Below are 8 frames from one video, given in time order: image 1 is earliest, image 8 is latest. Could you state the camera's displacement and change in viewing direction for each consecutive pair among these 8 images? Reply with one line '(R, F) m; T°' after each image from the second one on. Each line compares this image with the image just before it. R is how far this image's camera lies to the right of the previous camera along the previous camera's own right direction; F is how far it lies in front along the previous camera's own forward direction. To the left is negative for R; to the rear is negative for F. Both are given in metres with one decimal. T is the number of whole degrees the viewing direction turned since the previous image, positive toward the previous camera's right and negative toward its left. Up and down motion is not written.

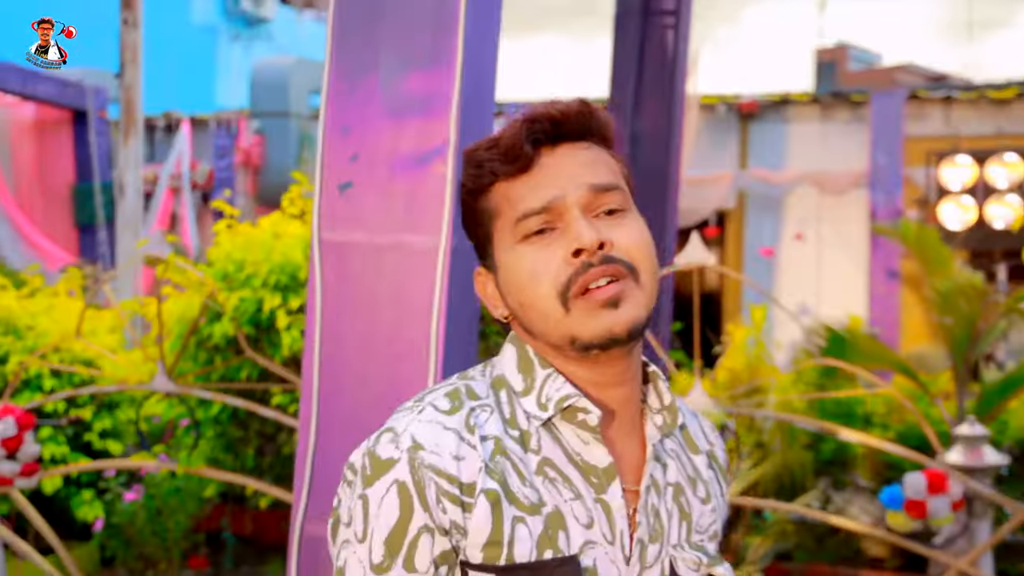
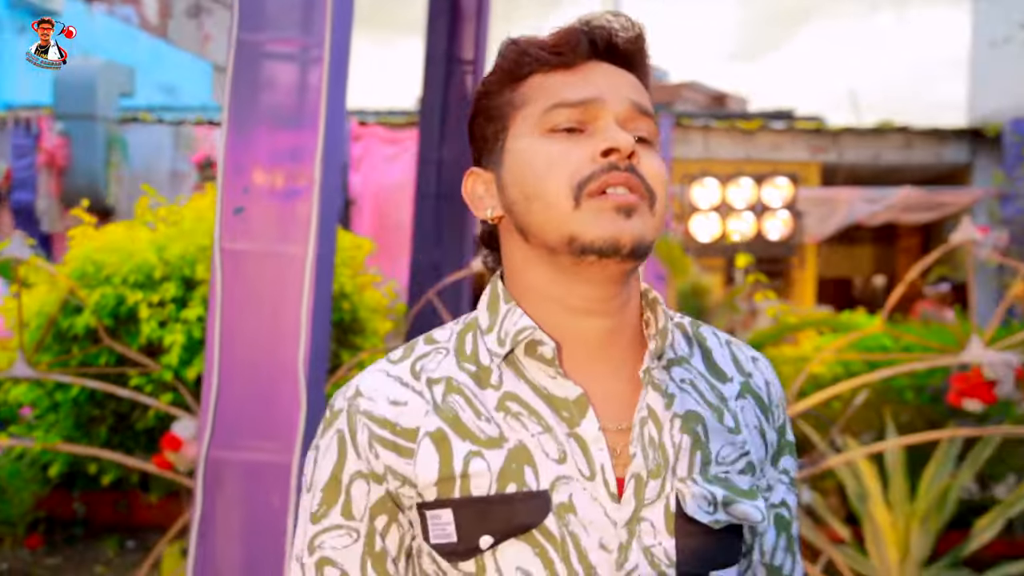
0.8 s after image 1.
(-0.1, -0.8) m; +12°
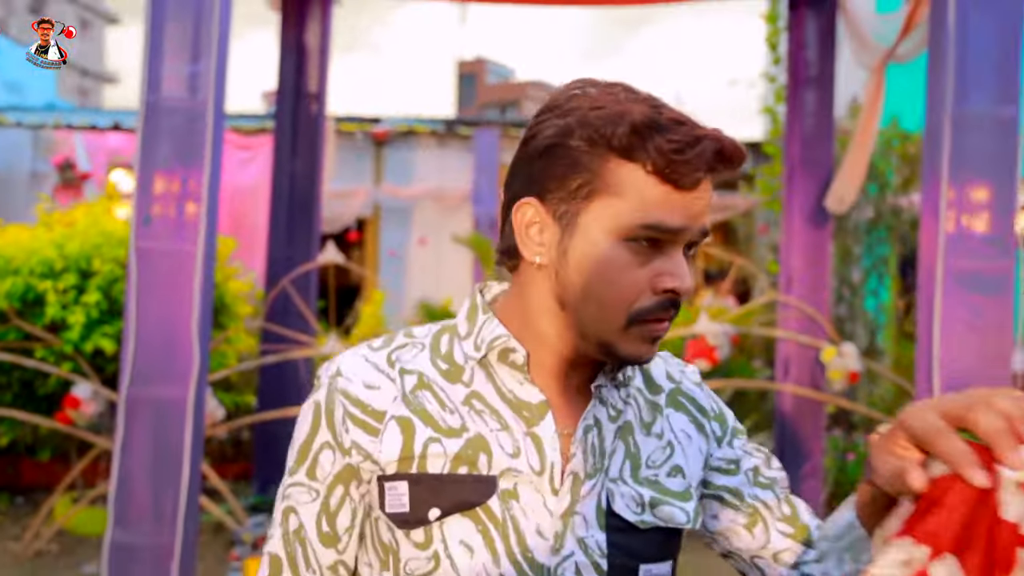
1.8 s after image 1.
(+0.1, -1.3) m; +9°
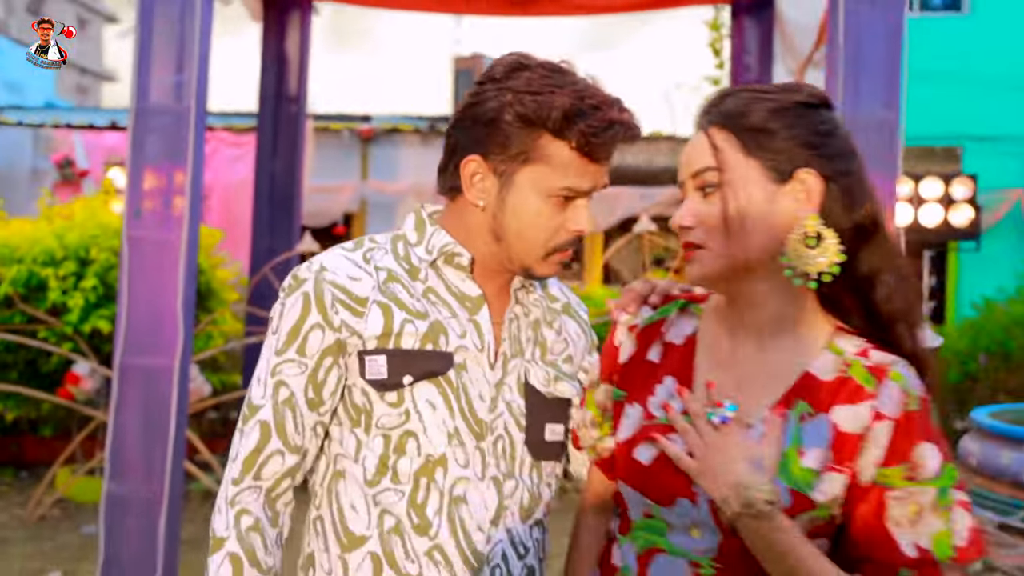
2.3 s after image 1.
(+0.2, -0.5) m; 0°
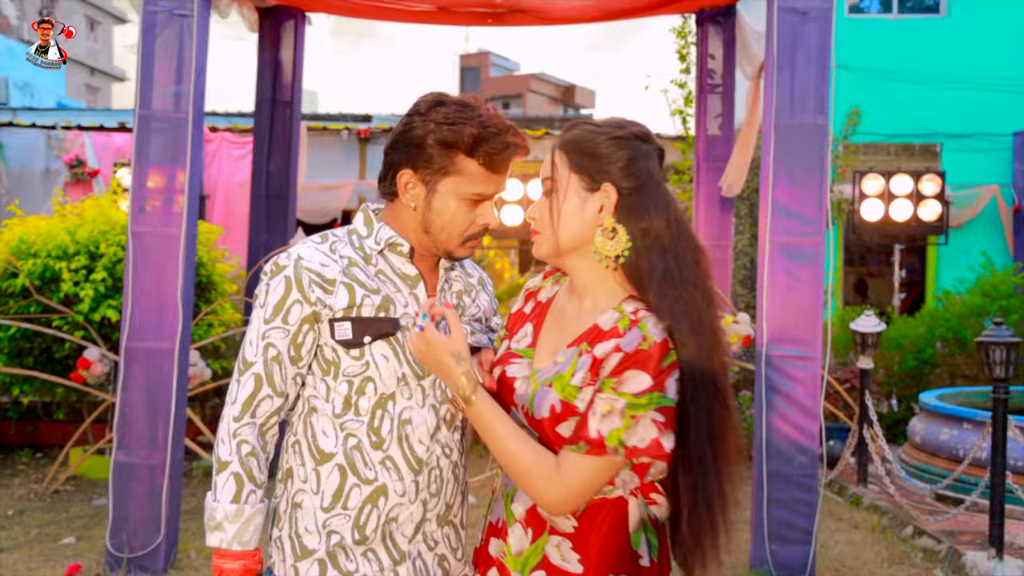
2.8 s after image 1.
(+0.2, -0.4) m; -1°
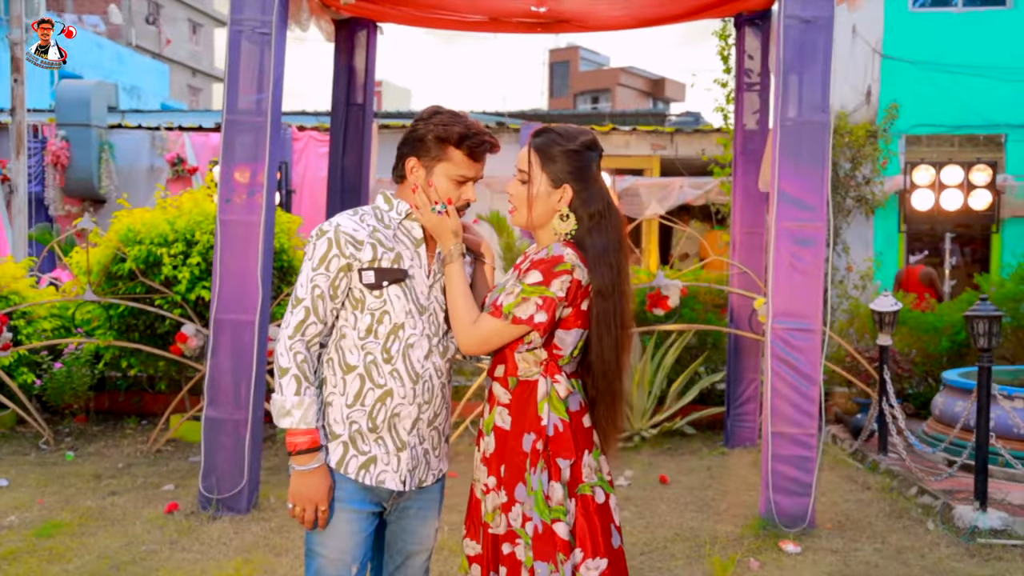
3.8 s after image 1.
(+0.3, -0.6) m; -5°
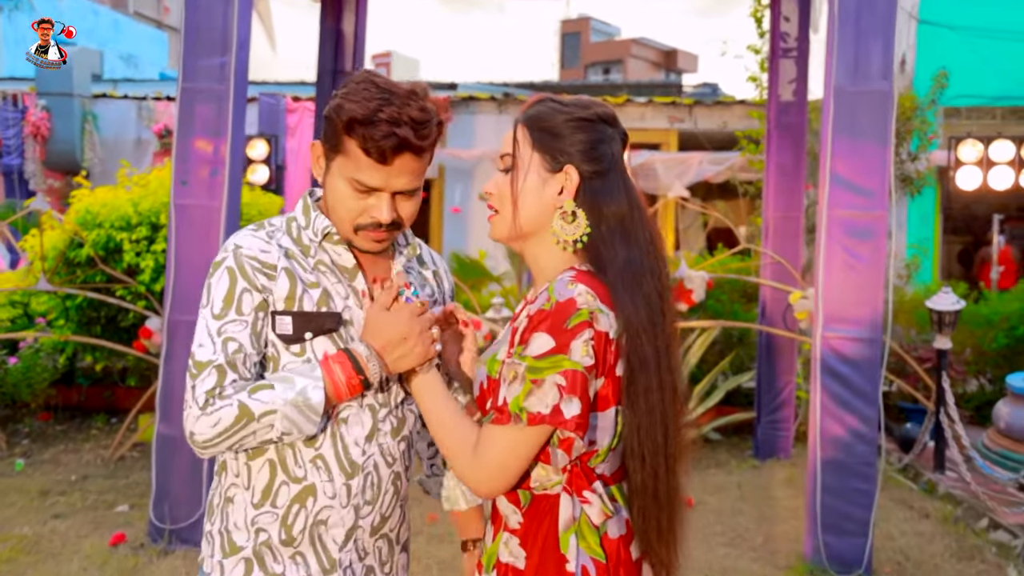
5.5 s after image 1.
(0.0, +0.8) m; -1°
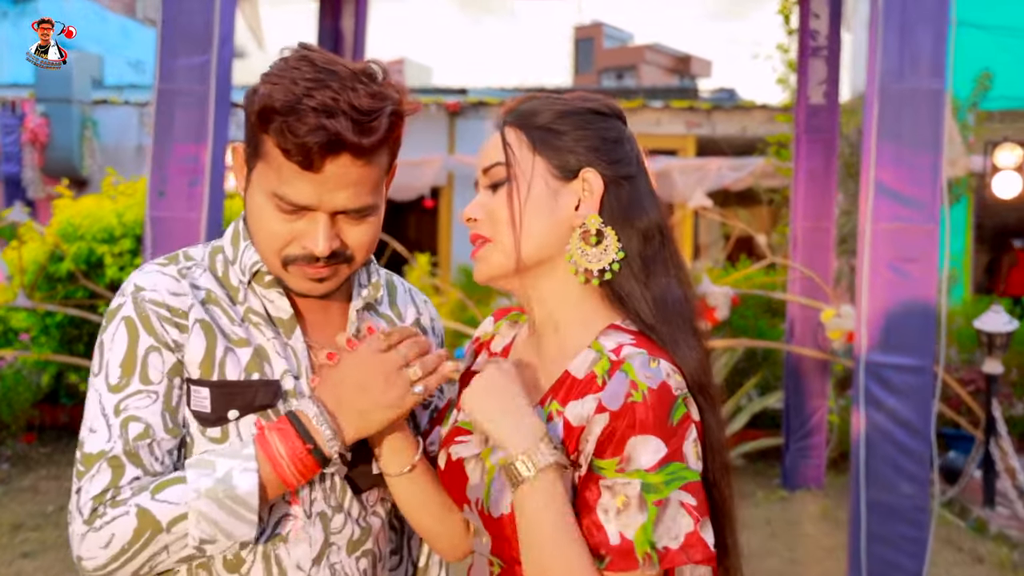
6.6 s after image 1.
(0.0, +0.4) m; -1°
